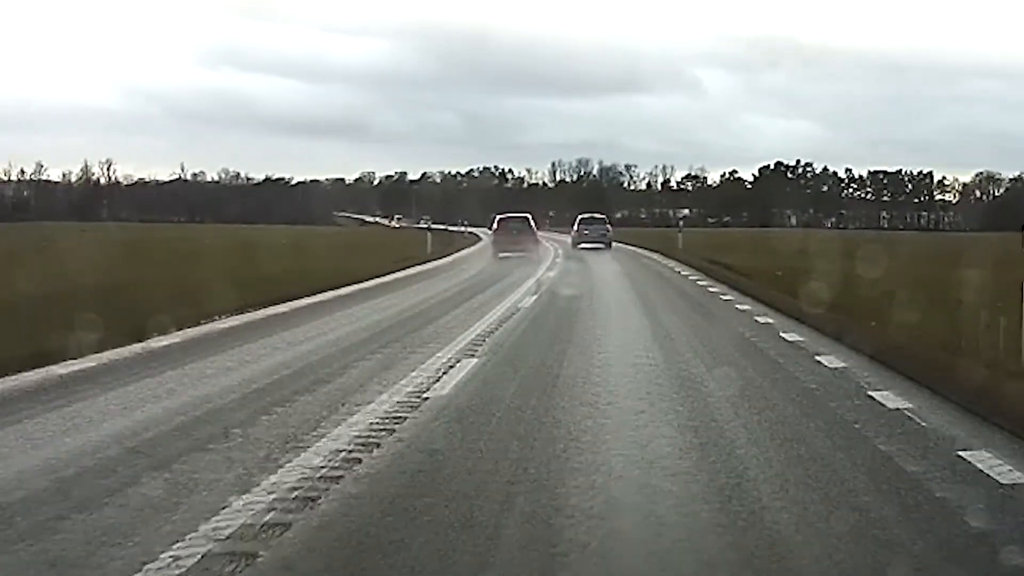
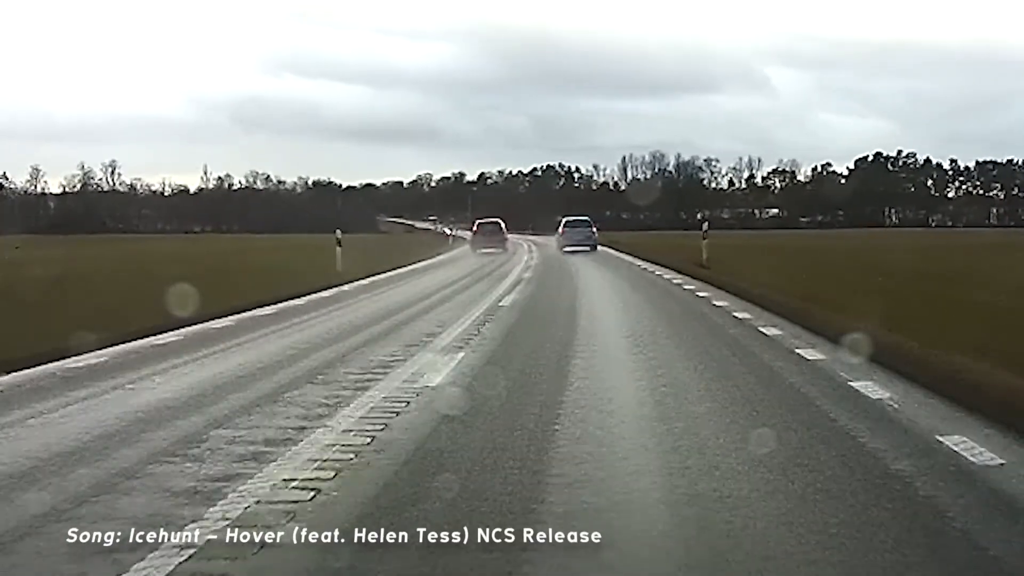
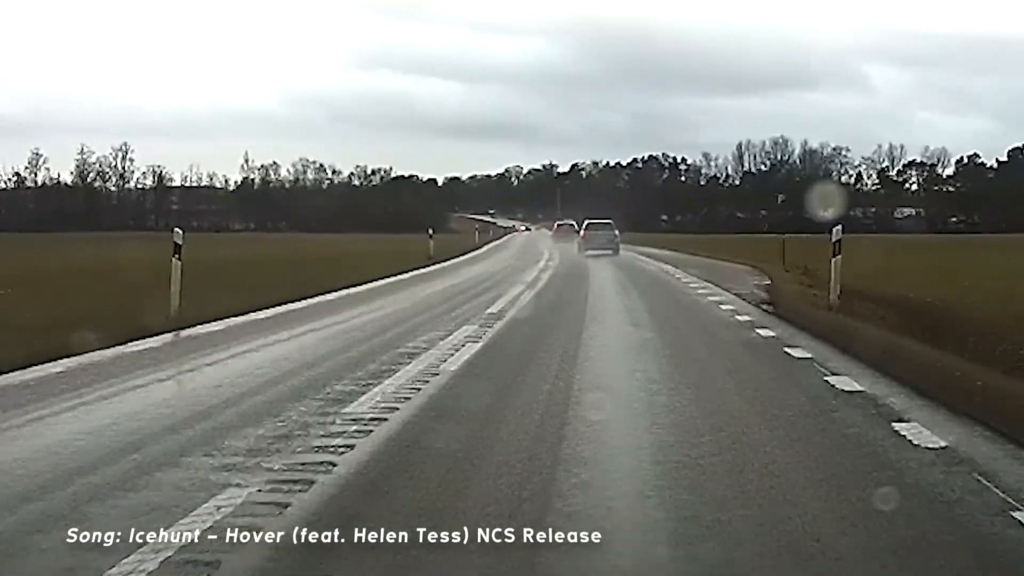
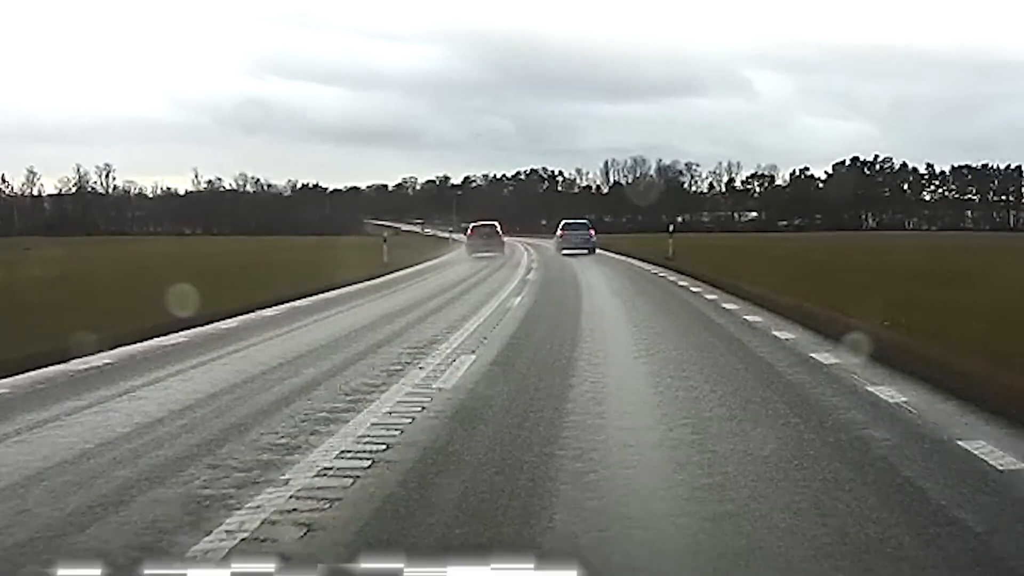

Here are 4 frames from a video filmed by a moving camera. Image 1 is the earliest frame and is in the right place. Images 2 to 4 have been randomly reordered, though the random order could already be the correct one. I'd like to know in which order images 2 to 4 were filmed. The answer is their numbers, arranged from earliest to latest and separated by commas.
4, 2, 3
